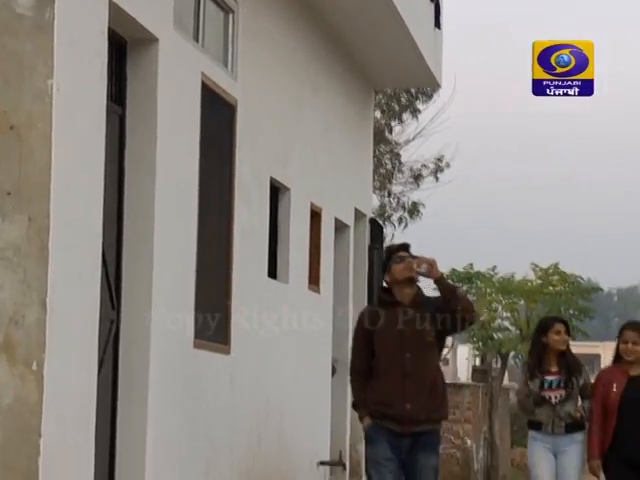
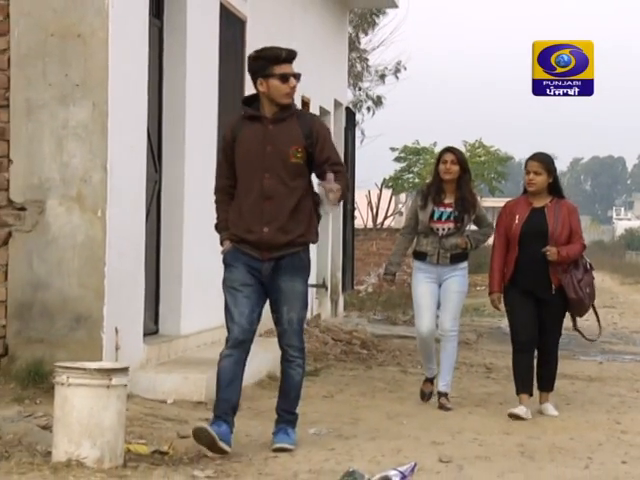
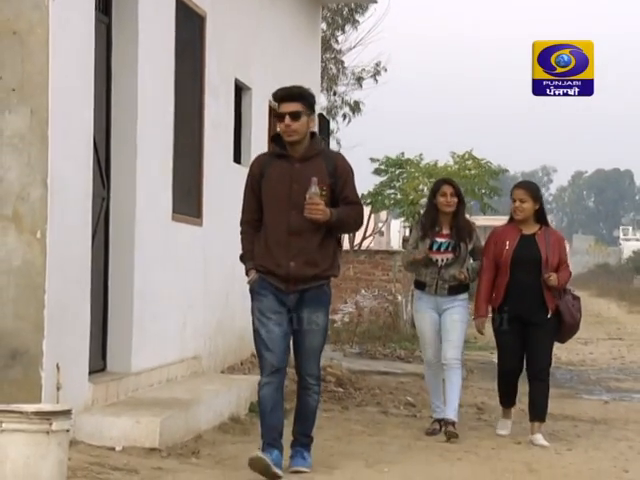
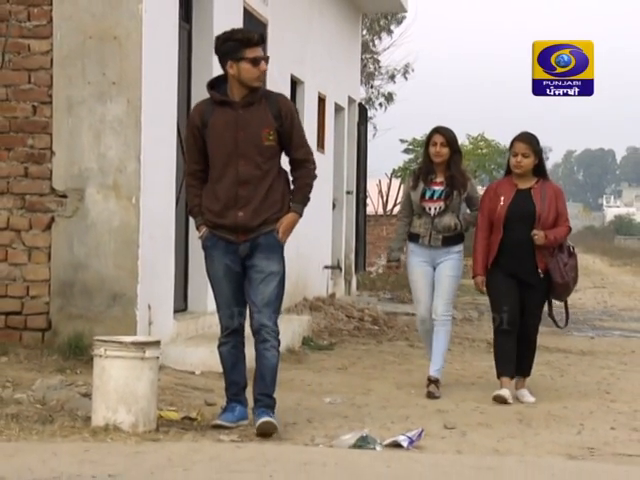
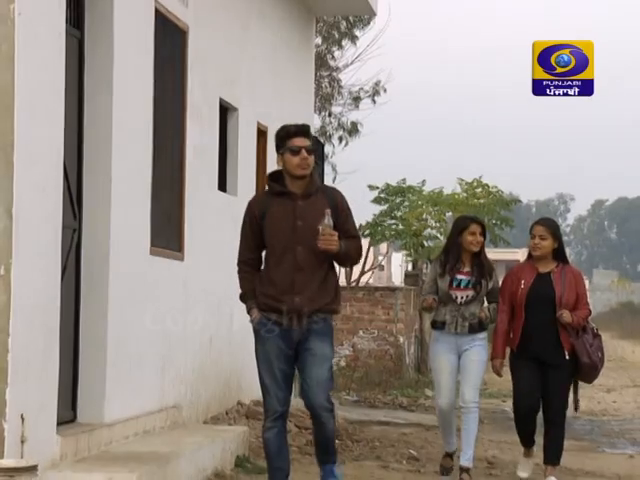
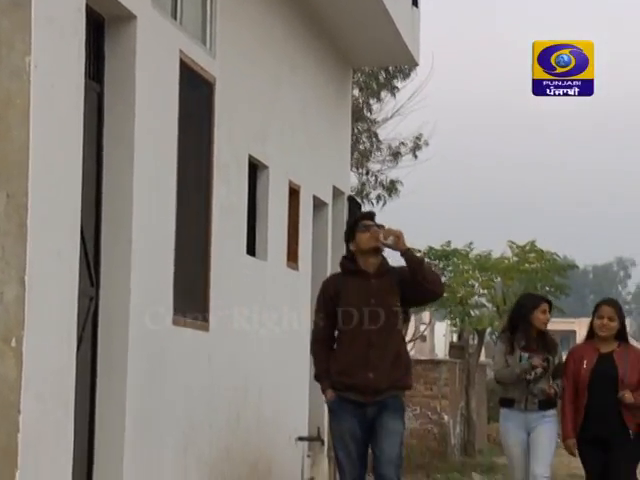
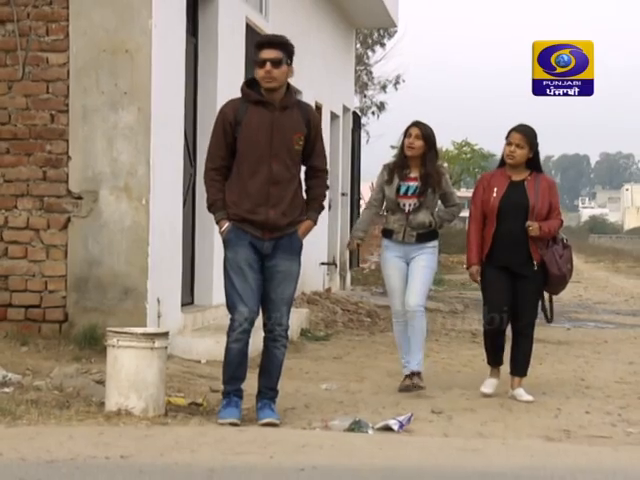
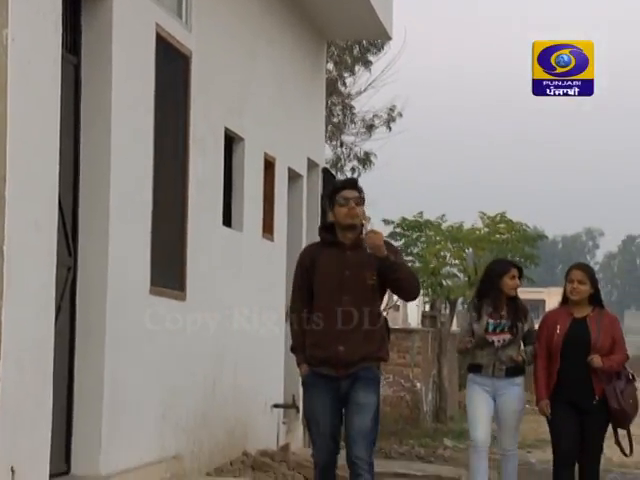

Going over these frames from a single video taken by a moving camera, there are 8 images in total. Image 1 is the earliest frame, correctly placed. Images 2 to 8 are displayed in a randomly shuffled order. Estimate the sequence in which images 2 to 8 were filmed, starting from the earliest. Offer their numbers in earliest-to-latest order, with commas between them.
6, 8, 5, 3, 2, 4, 7
